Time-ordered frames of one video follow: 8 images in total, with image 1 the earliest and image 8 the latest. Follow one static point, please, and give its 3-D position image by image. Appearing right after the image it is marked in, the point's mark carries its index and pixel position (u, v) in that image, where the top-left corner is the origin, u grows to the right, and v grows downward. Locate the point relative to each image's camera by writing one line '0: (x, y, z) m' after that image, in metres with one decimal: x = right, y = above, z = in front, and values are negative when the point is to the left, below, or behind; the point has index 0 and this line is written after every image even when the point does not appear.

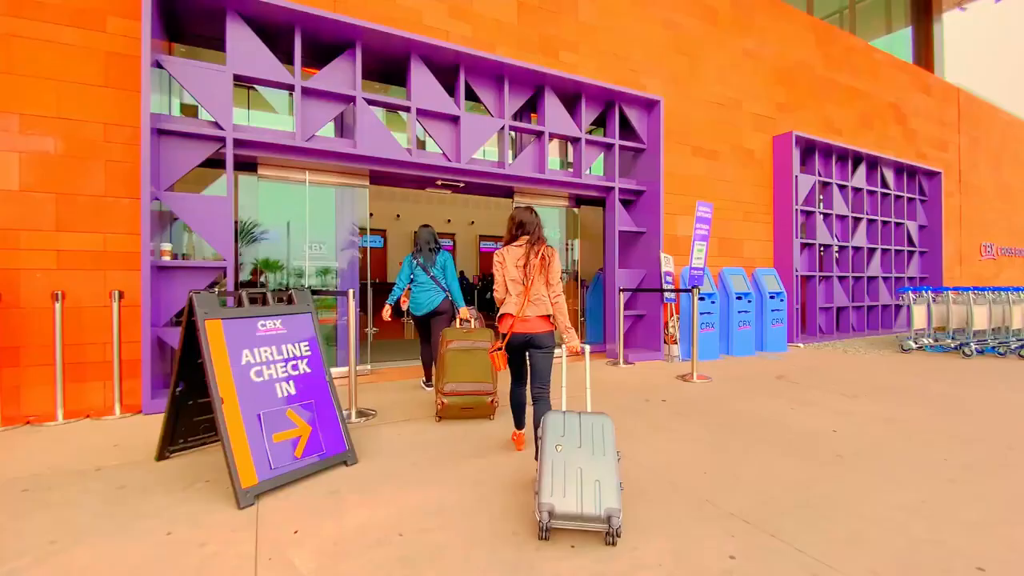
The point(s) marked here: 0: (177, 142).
0: (-3.5, +1.5, +5.1) m
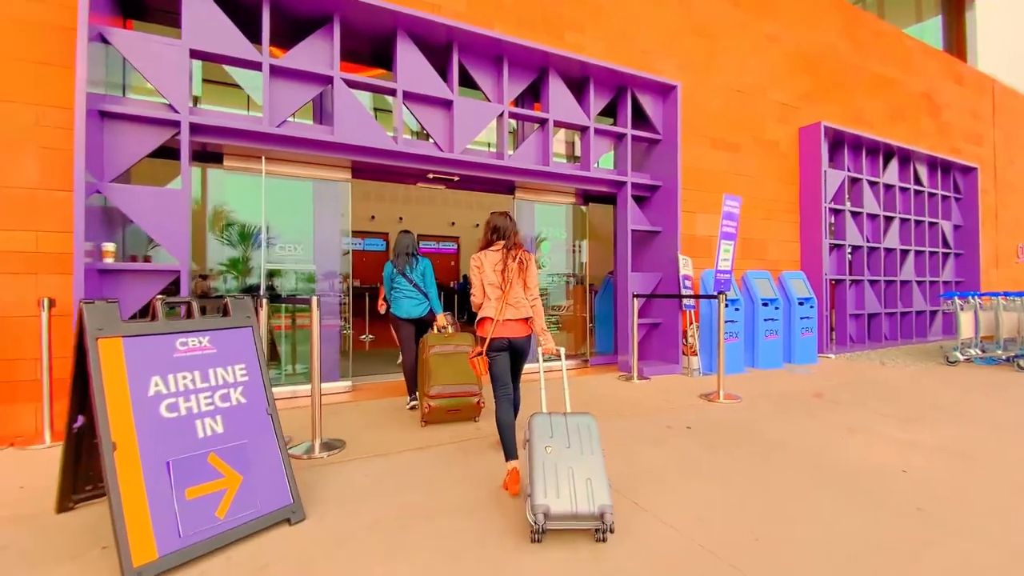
0: (-3.5, +1.5, +4.4) m
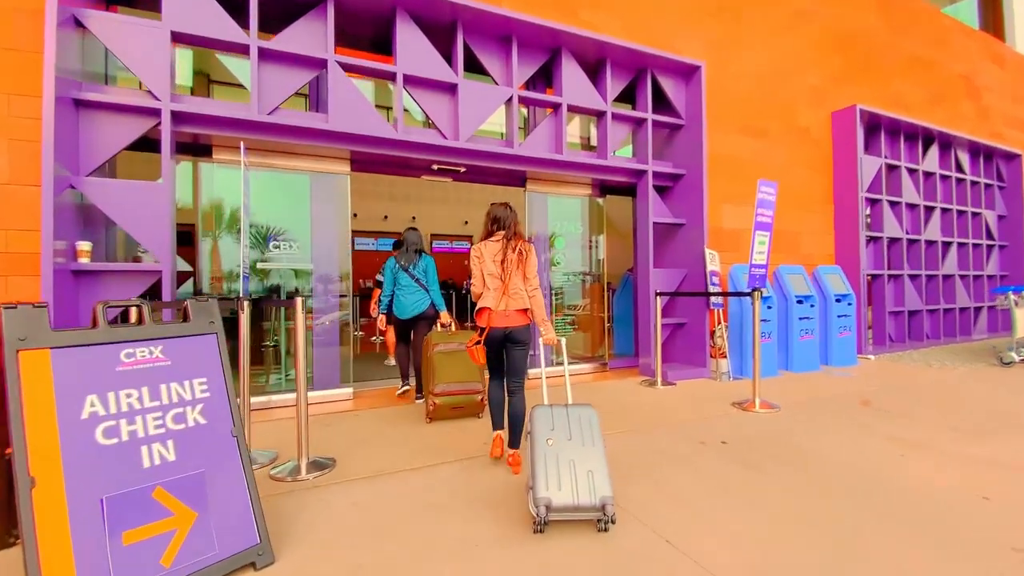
0: (-3.5, +1.4, +4.1) m
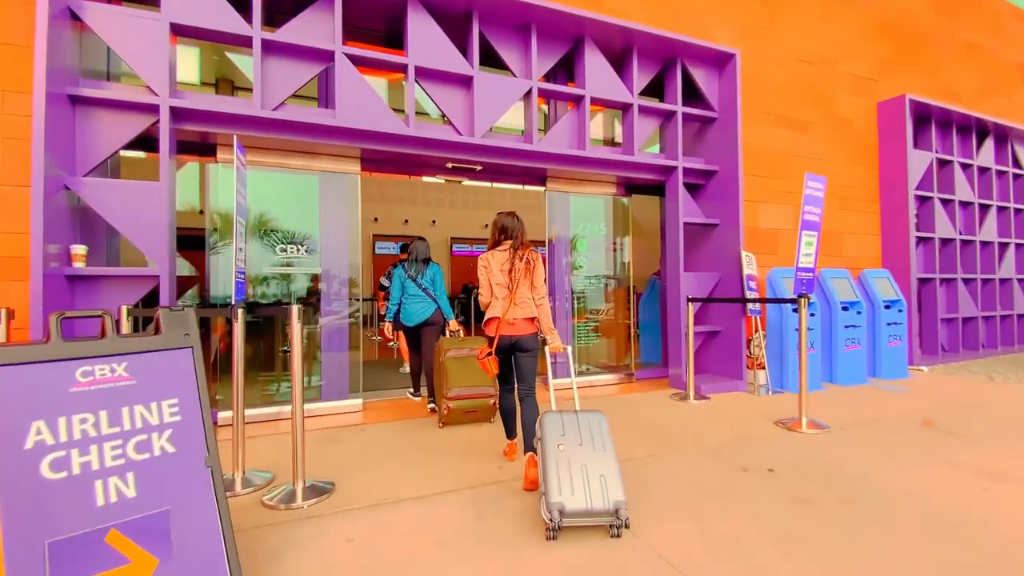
0: (-3.3, +1.4, +3.9) m
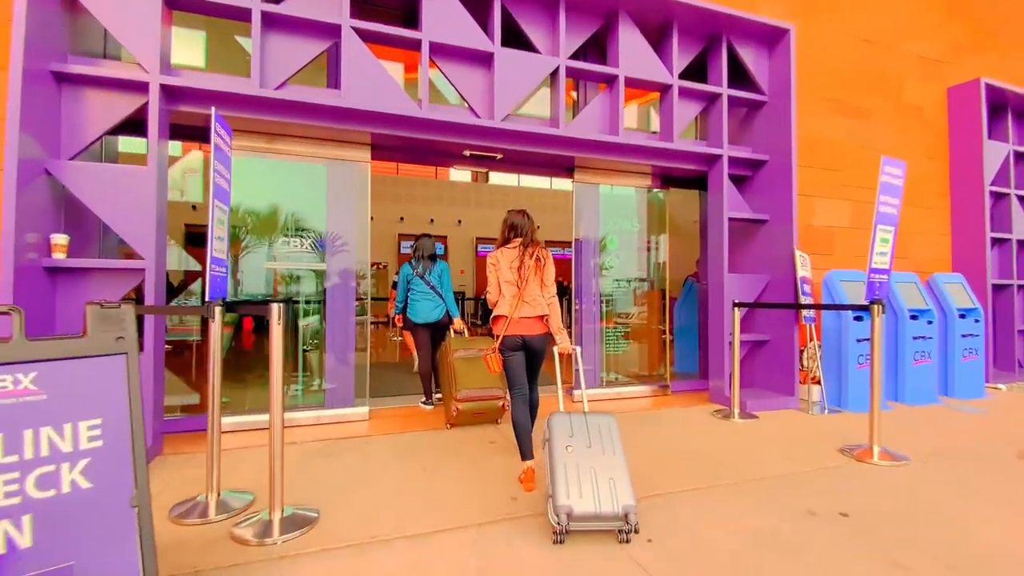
0: (-3.2, +1.4, +3.6) m
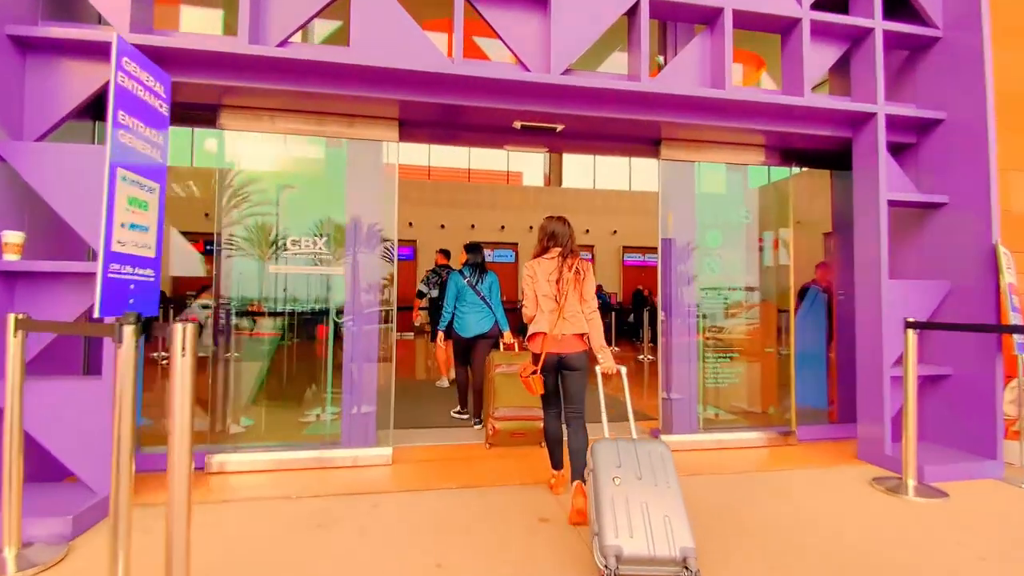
0: (-2.8, +1.4, +3.0) m
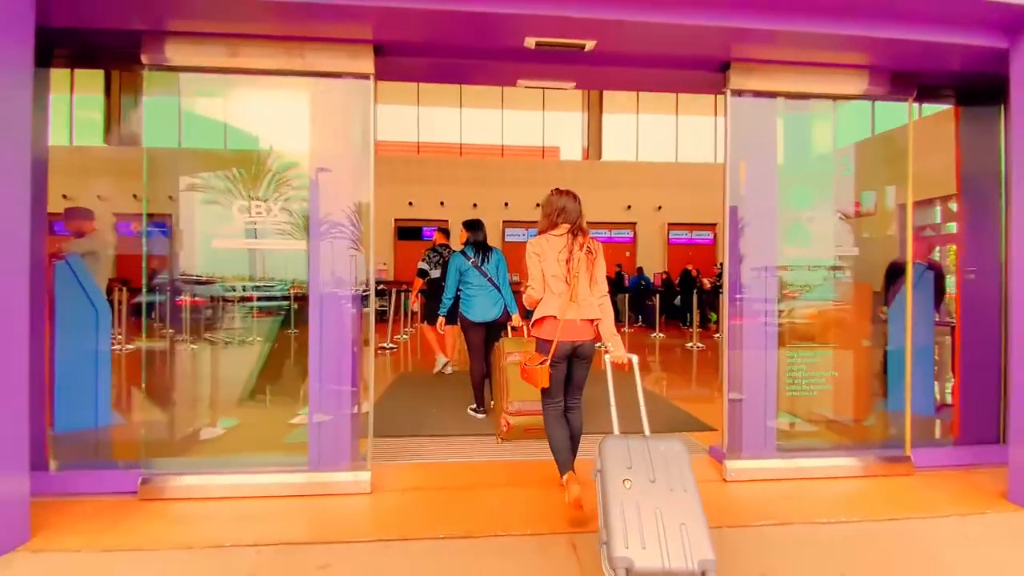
0: (-2.8, +1.5, +2.3) m
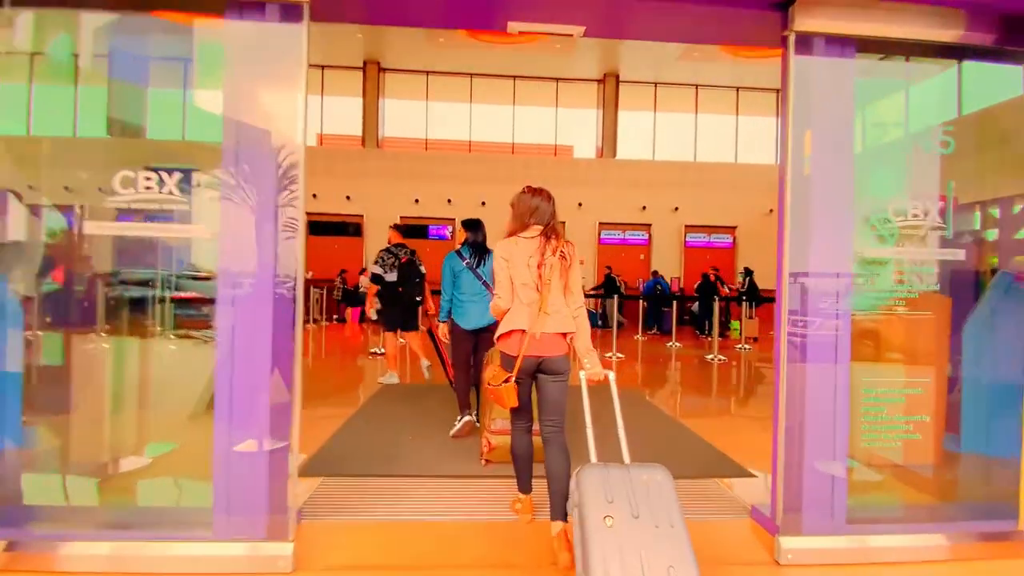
0: (-2.9, +1.5, +1.6) m
